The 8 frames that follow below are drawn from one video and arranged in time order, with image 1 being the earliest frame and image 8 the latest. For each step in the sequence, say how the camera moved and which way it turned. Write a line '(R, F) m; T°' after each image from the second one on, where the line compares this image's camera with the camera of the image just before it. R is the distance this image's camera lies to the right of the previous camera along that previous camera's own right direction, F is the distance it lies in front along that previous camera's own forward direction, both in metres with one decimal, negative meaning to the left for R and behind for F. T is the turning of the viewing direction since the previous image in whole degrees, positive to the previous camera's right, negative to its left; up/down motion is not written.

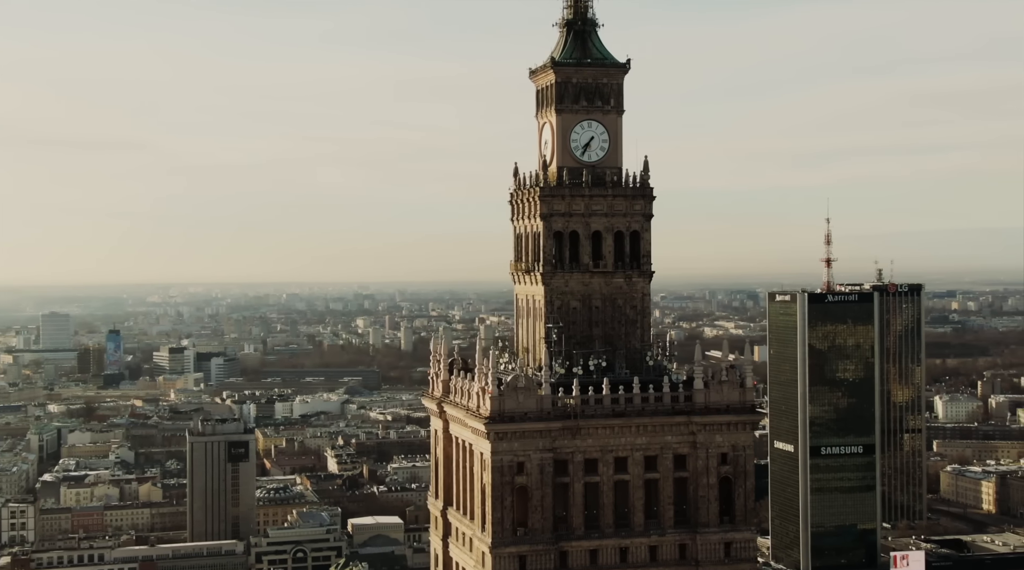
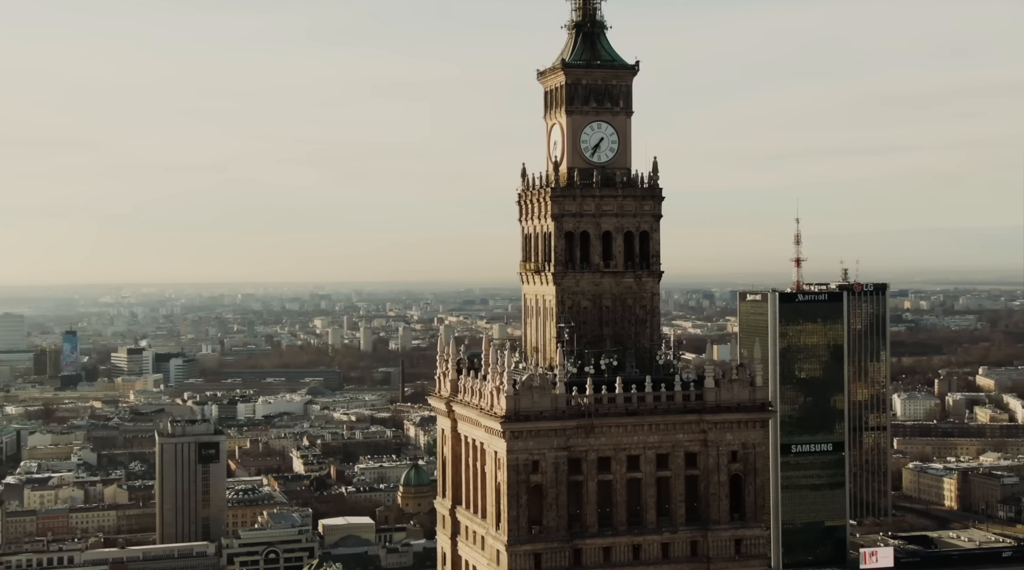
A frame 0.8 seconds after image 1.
(-1.7, -0.2) m; +2°
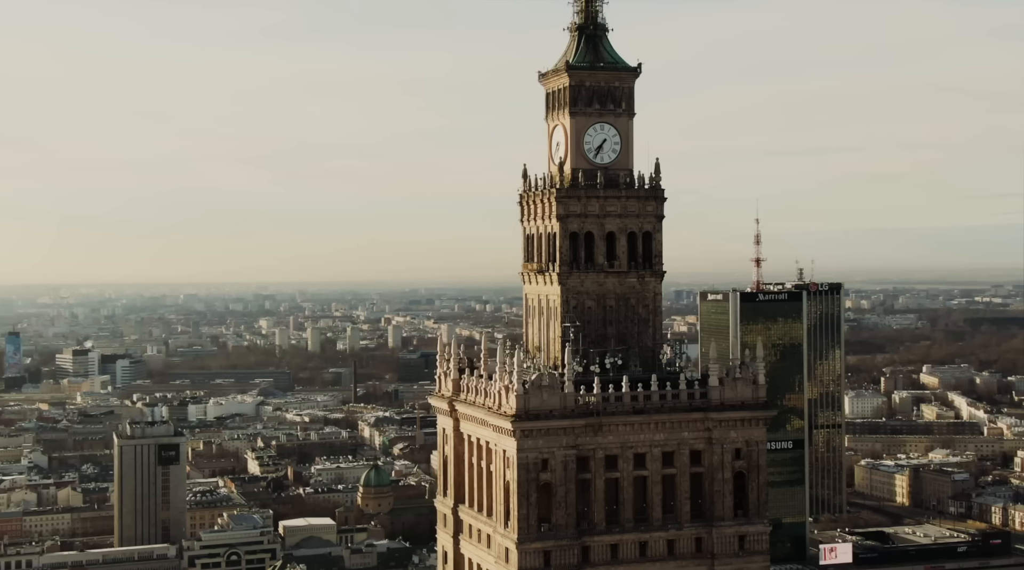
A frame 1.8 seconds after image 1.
(-1.9, -0.3) m; +3°
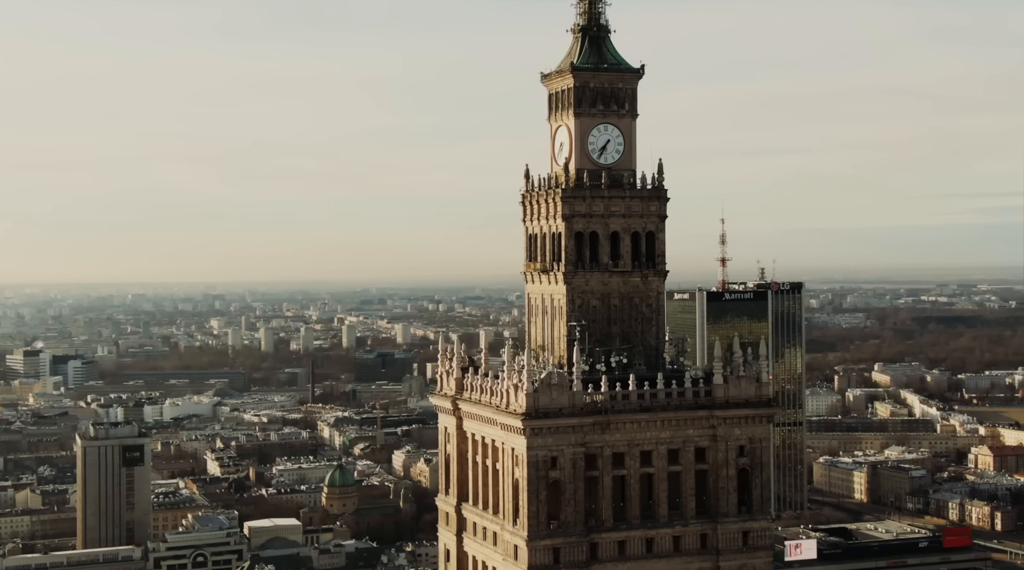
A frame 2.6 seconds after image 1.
(-1.7, -0.2) m; +2°
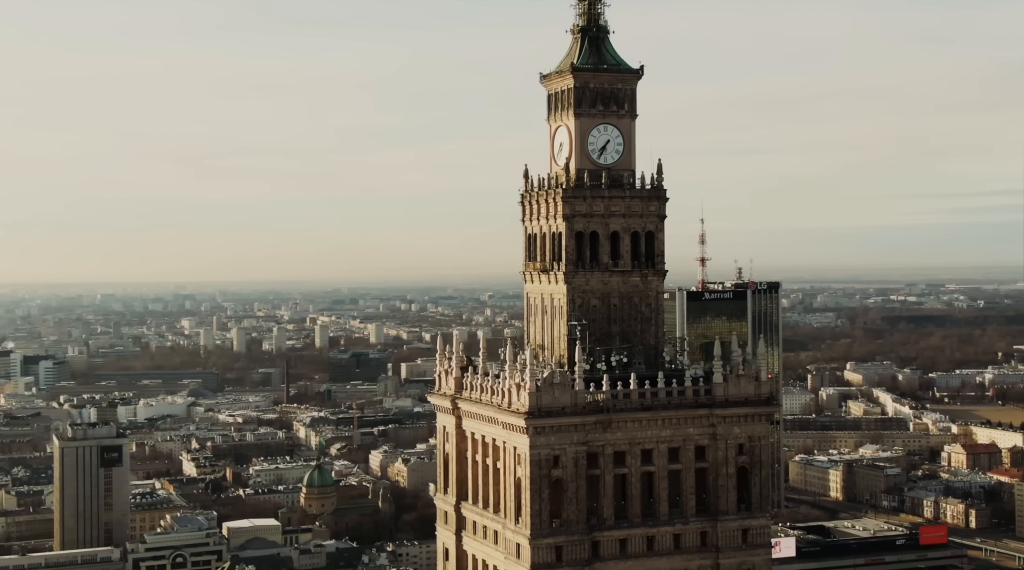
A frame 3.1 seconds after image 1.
(-0.9, -0.1) m; +1°
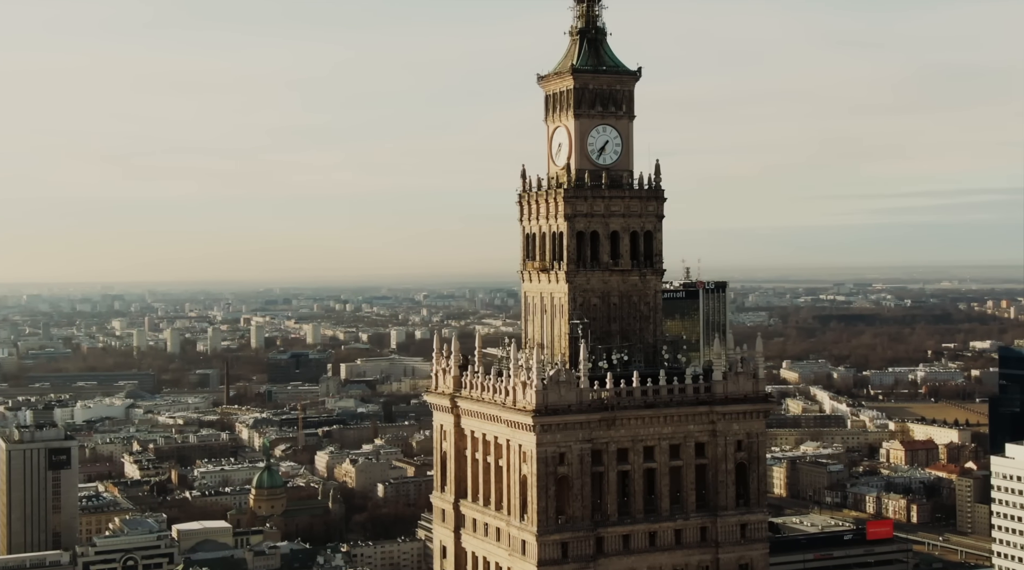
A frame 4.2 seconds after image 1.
(-2.2, -0.2) m; +3°
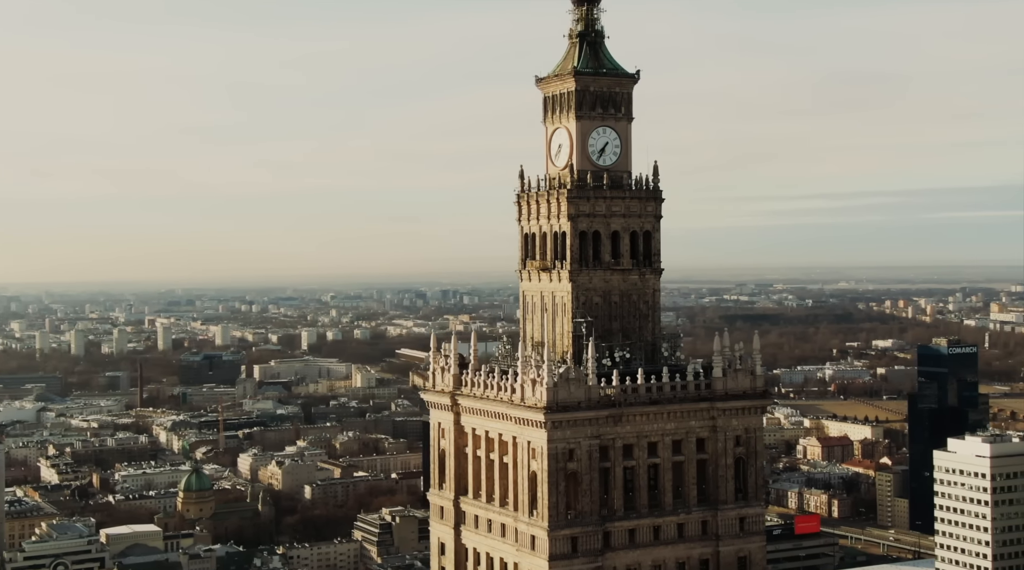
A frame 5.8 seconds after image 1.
(-3.3, -0.3) m; +5°
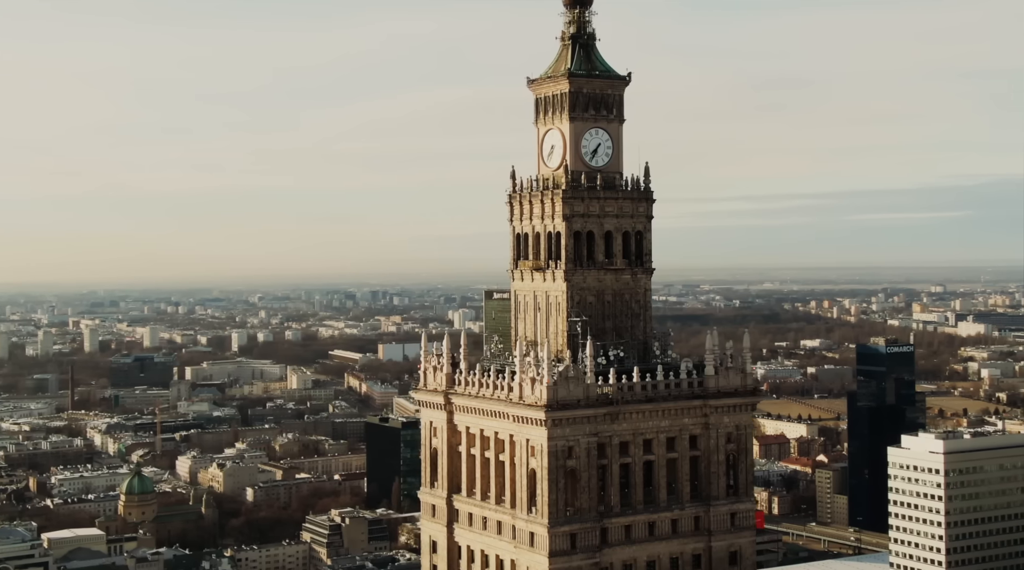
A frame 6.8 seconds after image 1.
(-2.3, -0.2) m; +3°
